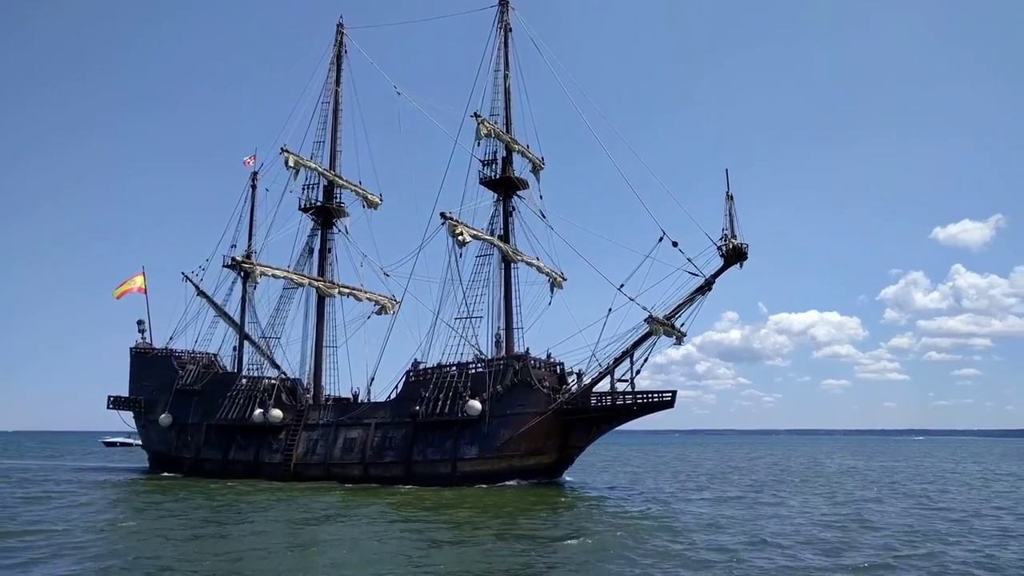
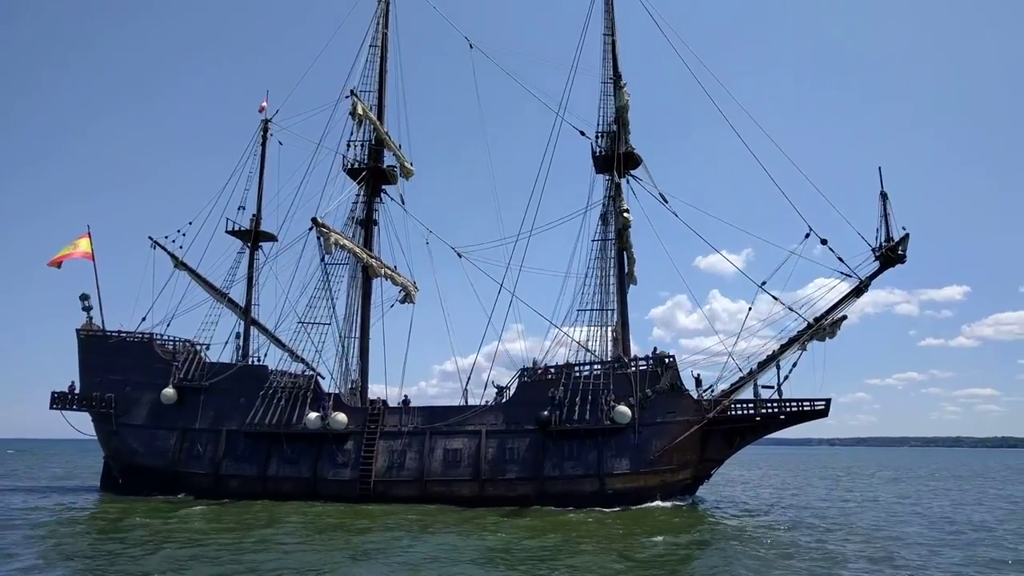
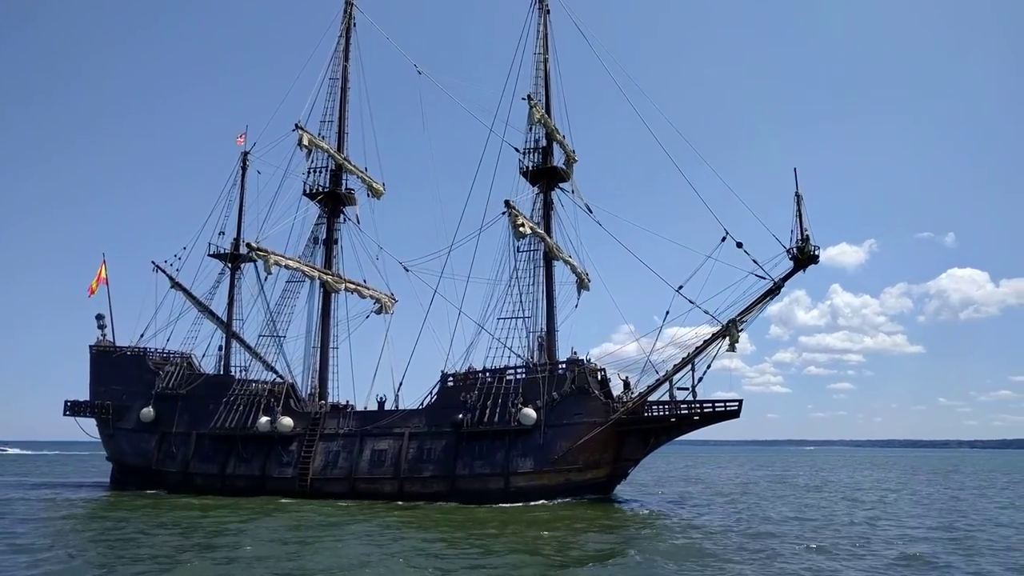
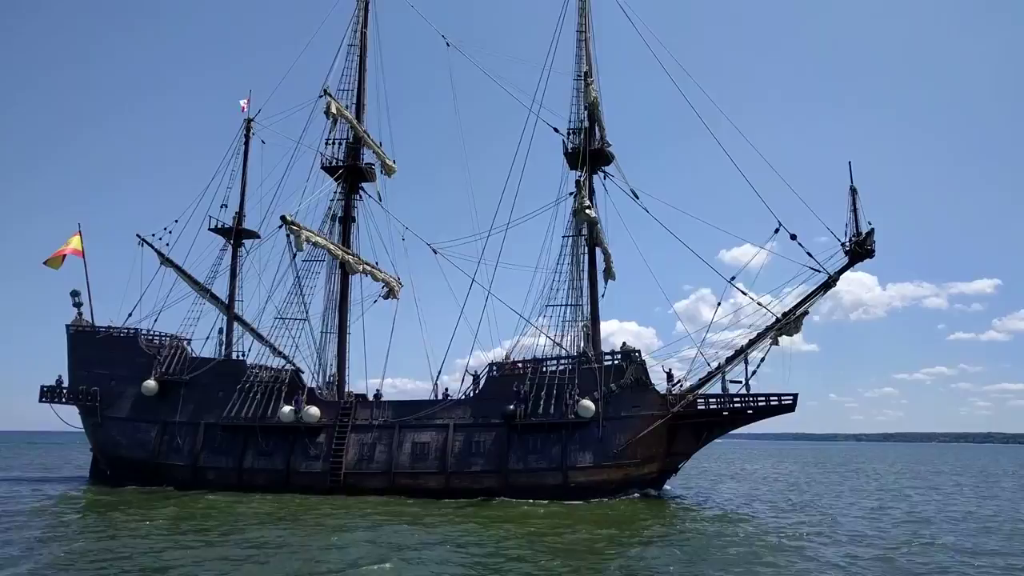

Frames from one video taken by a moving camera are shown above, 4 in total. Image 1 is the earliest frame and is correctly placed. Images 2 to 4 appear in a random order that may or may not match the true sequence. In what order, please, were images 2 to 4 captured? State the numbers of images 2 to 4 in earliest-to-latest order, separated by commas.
3, 4, 2
